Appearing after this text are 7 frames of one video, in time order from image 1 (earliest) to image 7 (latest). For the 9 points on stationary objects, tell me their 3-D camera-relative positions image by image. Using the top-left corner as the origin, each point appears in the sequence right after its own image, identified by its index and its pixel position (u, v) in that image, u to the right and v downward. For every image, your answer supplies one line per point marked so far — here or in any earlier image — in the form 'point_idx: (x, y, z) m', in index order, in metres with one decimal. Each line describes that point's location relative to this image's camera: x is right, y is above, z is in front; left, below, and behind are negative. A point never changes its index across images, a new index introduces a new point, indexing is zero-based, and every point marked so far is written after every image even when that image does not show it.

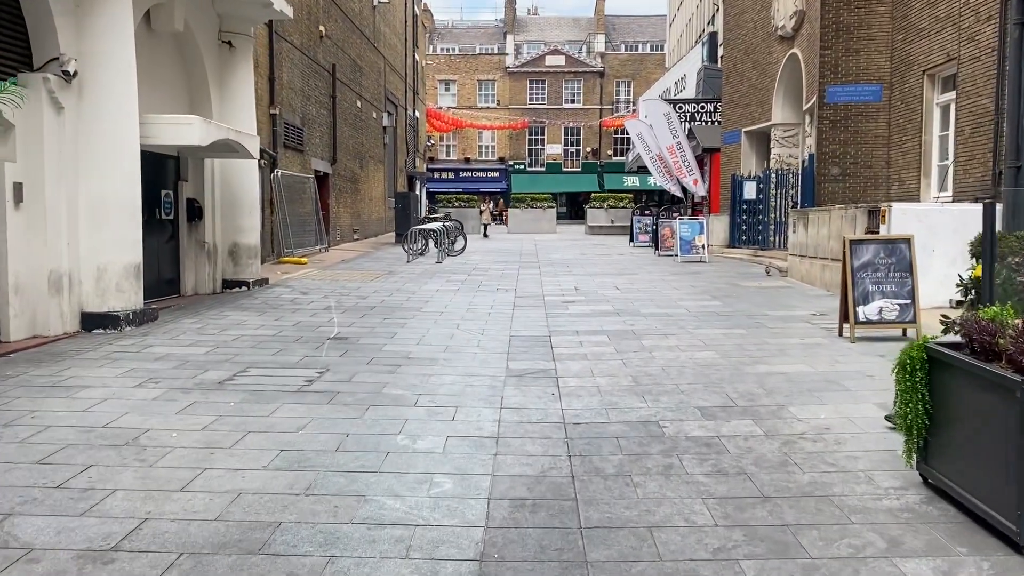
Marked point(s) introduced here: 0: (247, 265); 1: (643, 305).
0: (-3.9, +0.3, +12.6) m
1: (+1.7, -0.2, +11.3) m
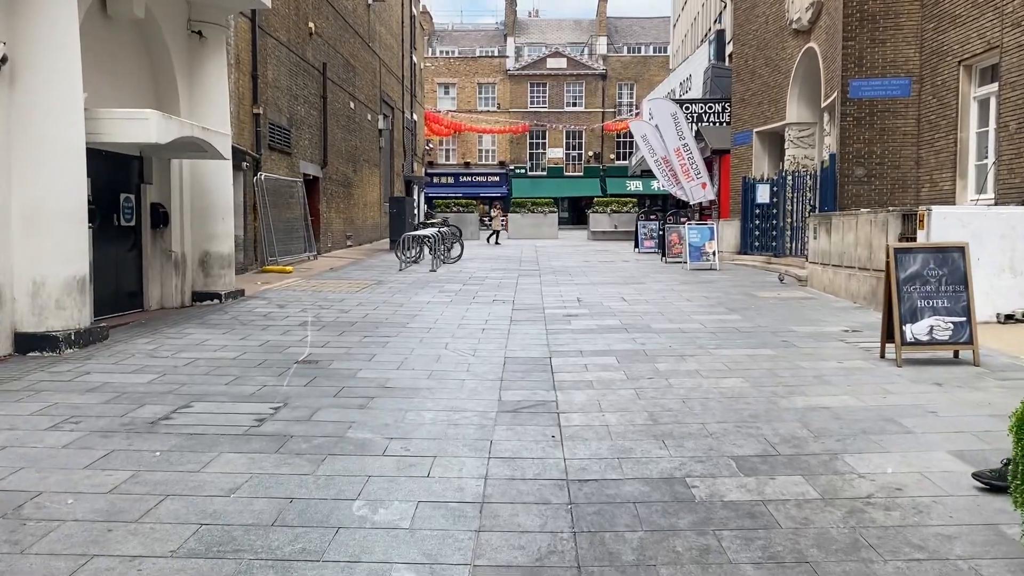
0: (-3.9, +0.2, +11.5) m
1: (+1.7, -0.4, +10.2) m
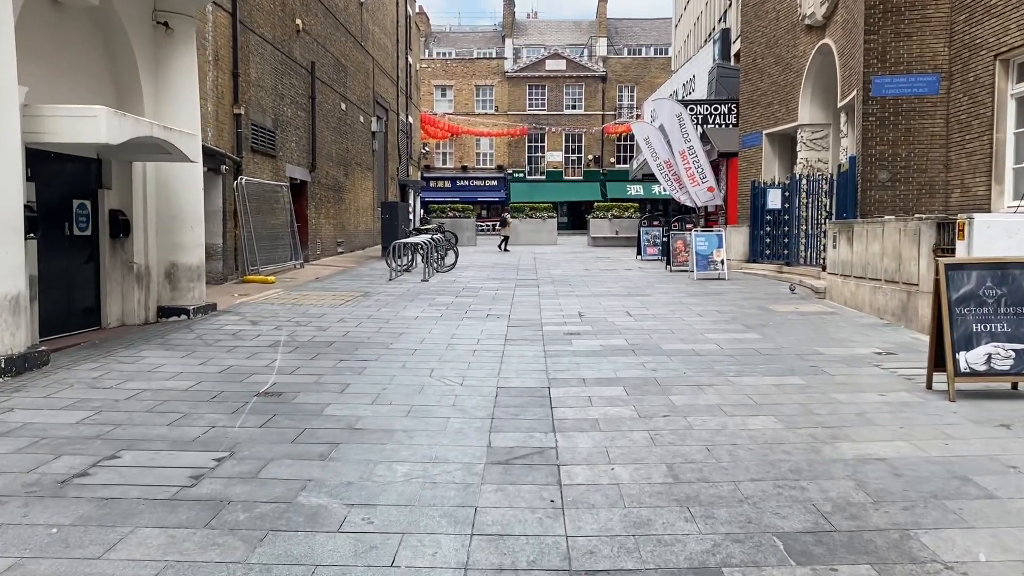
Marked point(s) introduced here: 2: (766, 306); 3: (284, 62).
0: (-4.0, 0.0, +10.6) m
1: (+1.6, -0.6, +9.3) m
2: (+3.6, -0.3, +12.1) m
3: (-5.0, +4.9, +18.7) m
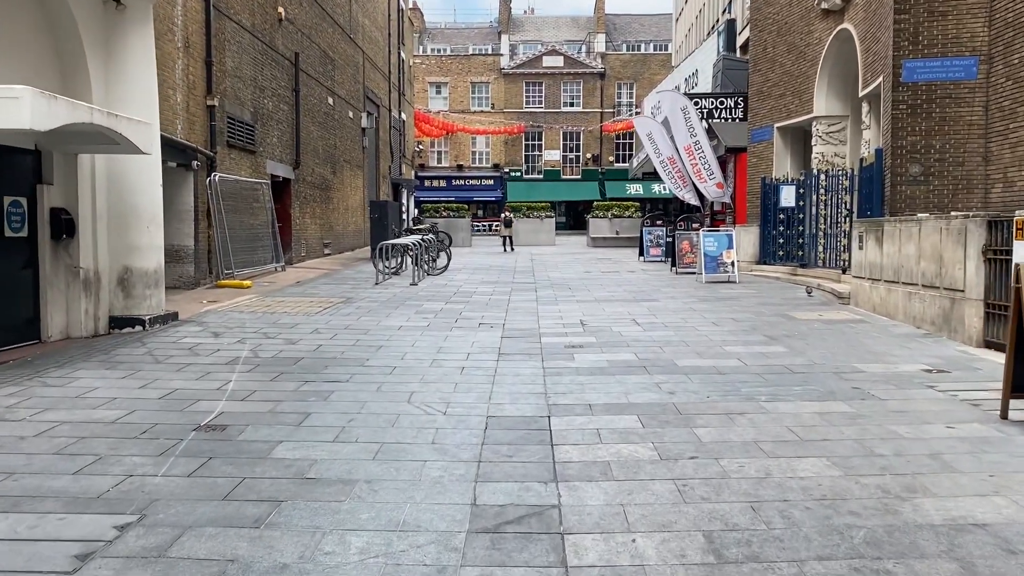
0: (-4.1, -0.1, +9.5) m
1: (+1.6, -0.6, +8.2) m
2: (+3.5, -0.3, +11.0) m
3: (-5.1, +4.8, +17.6) m
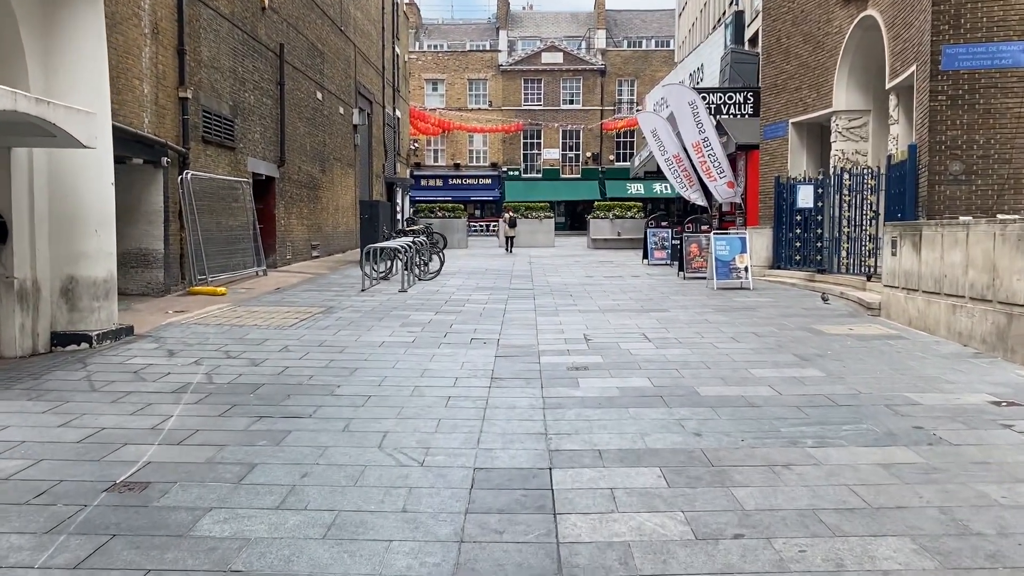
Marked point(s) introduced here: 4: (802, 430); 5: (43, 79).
0: (-4.1, -0.2, +8.4) m
1: (+1.5, -0.7, +7.1) m
2: (+3.5, -0.4, +9.9) m
3: (-5.1, +4.7, +16.5) m
4: (+1.8, -0.9, +5.5) m
5: (-4.4, +1.9, +8.1) m
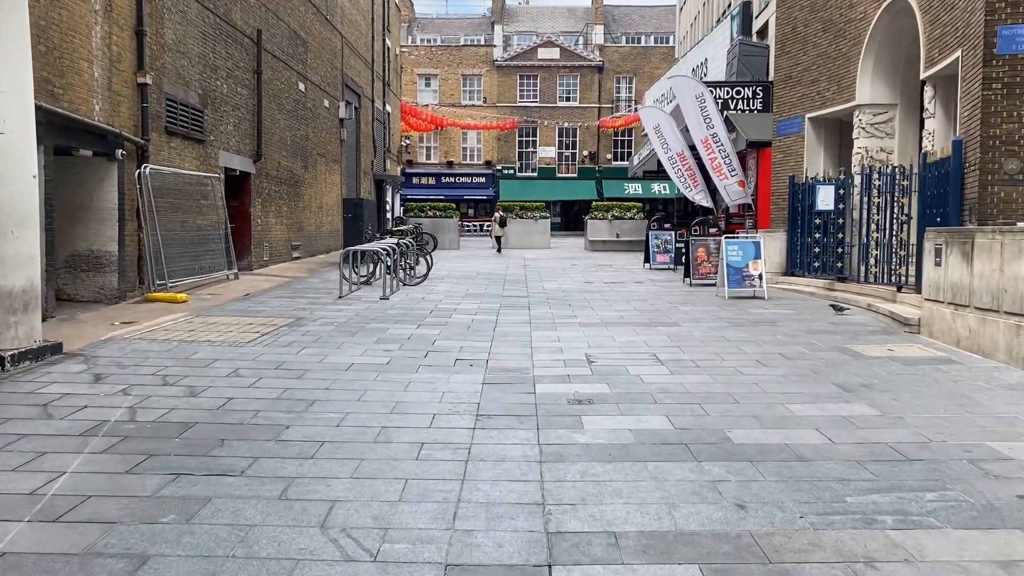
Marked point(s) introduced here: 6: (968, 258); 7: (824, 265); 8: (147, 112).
0: (-4.2, -0.3, +7.1) m
1: (+1.5, -0.9, +5.8) m
2: (+3.4, -0.6, +8.7) m
3: (-5.2, +4.6, +15.2) m
4: (+1.8, -1.0, +4.2) m
5: (-4.4, +1.8, +6.8) m
6: (+4.4, +0.3, +8.3) m
7: (+4.9, +0.4, +13.6) m
8: (-5.2, +2.5, +12.3) m
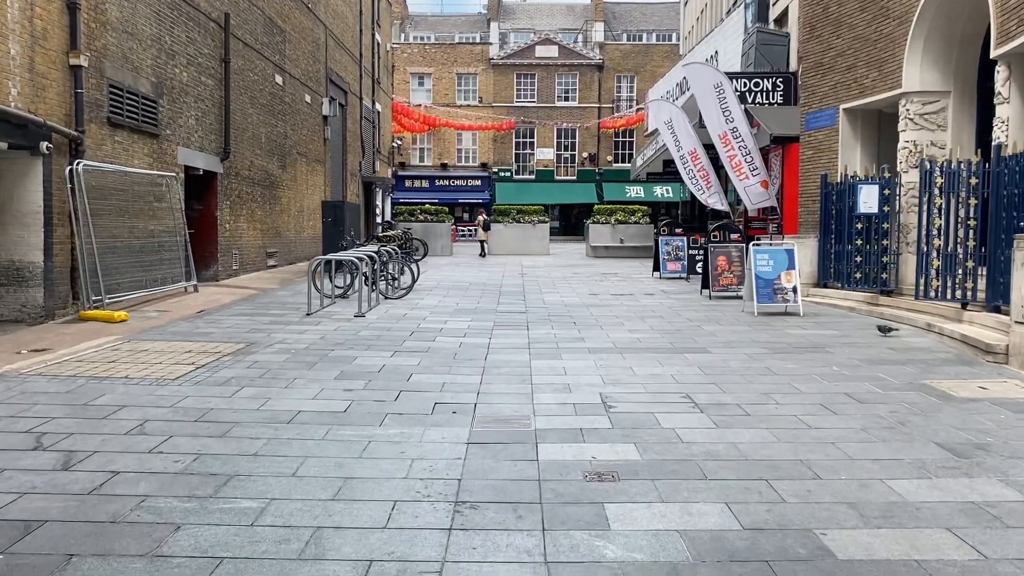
0: (-4.2, -0.5, +5.3) m
1: (+1.4, -1.0, +4.1) m
2: (+3.3, -0.8, +6.9) m
3: (-5.3, +4.4, +13.5) m
4: (+1.8, -1.2, +2.5) m
5: (-4.5, +1.6, +5.0) m
6: (+4.4, +0.1, +6.6) m
7: (+4.9, +0.2, +11.9) m
8: (-5.3, +2.3, +10.6) m
